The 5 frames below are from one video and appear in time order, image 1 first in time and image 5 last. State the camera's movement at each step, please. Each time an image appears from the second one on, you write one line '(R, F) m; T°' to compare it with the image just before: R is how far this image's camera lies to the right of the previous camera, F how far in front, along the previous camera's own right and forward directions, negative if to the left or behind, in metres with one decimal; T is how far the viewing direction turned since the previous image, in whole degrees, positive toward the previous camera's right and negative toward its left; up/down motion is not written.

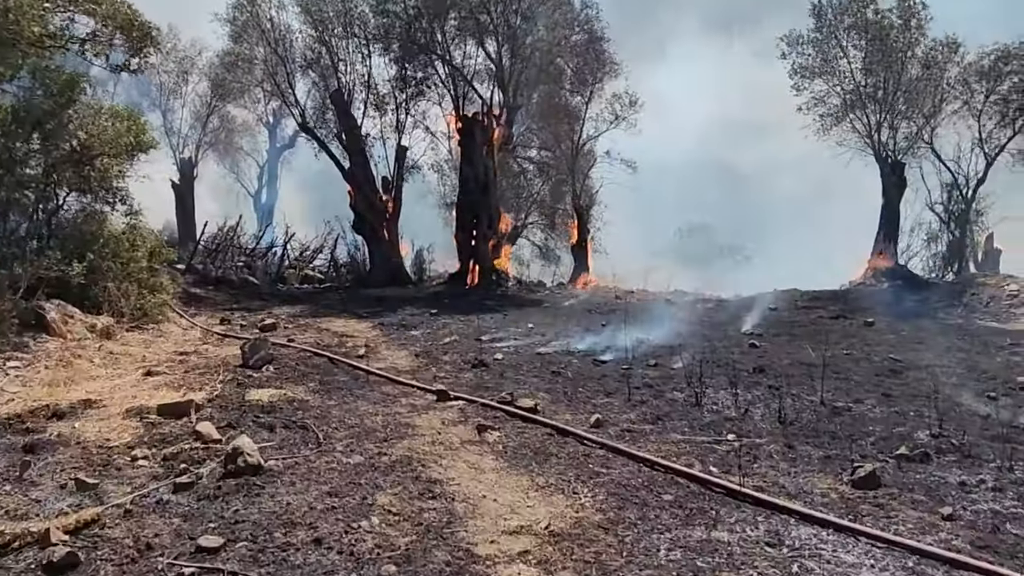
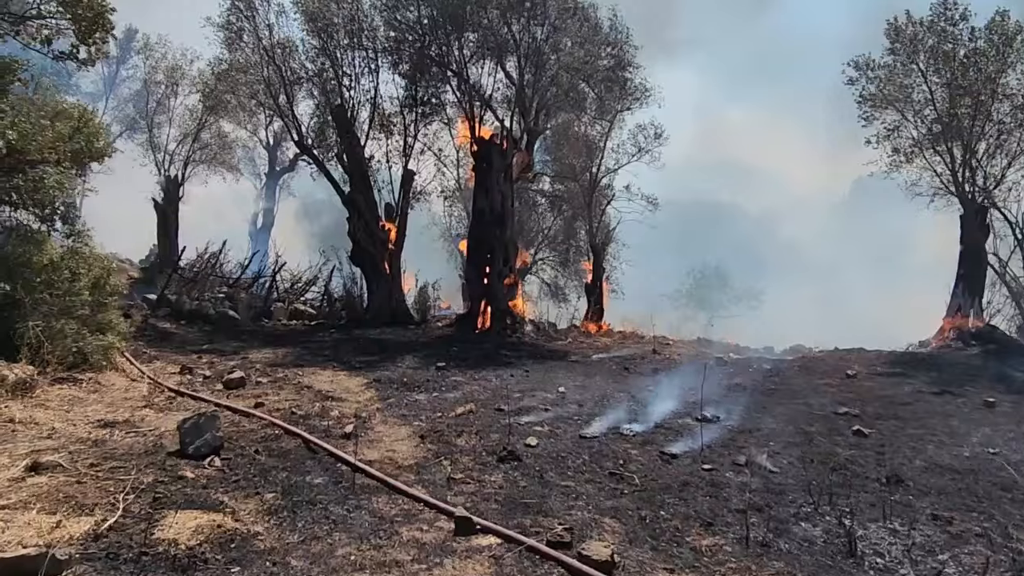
(-0.5, +2.5) m; 0°
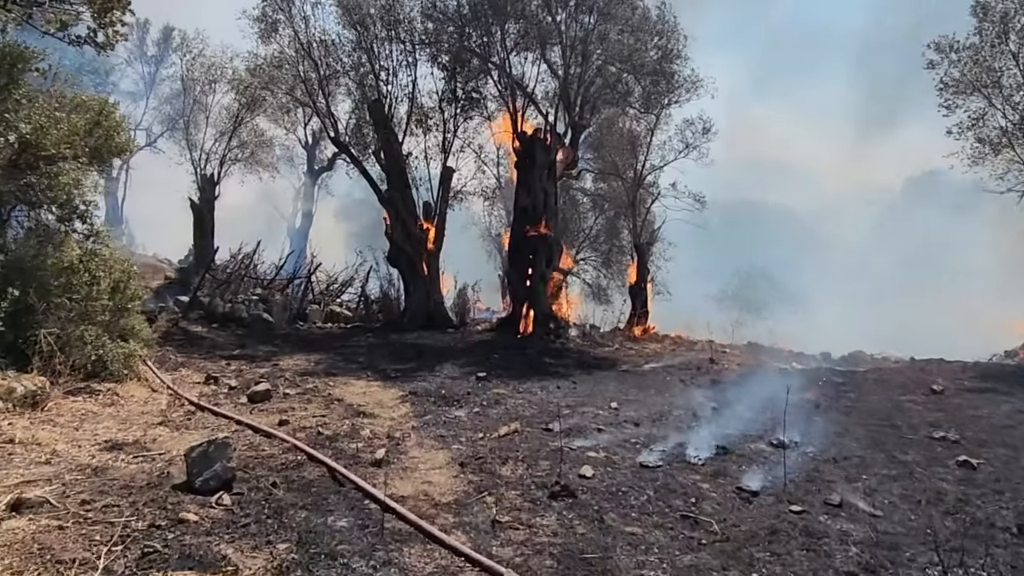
(-0.1, +1.0) m; -3°
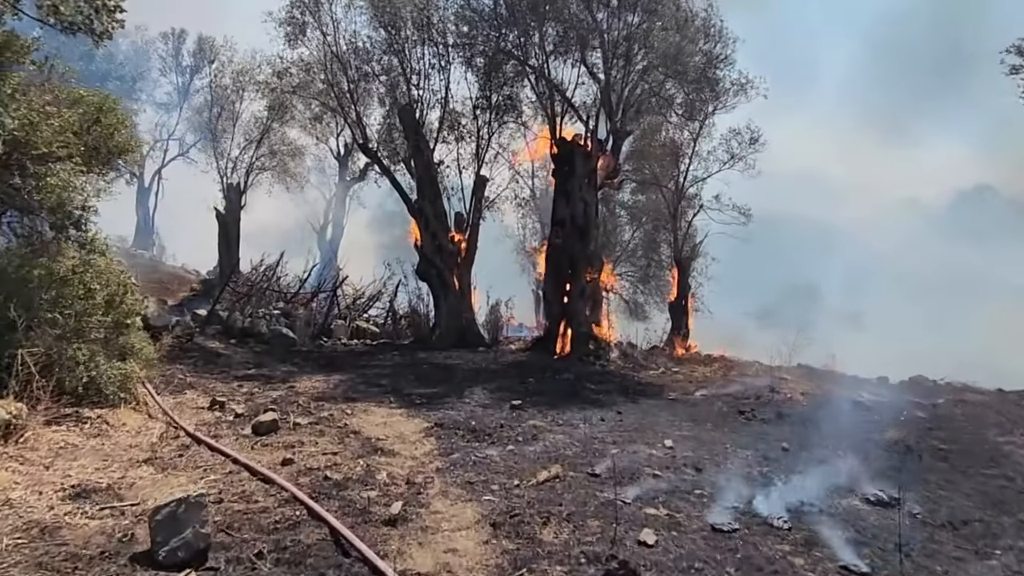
(-0.1, +1.2) m; -2°
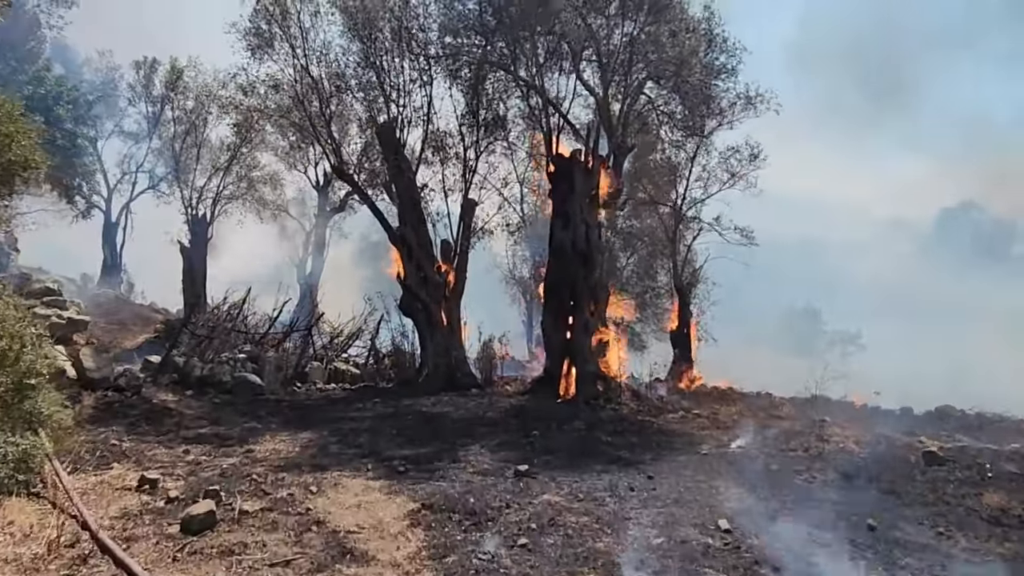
(-0.2, +1.9) m; +1°
